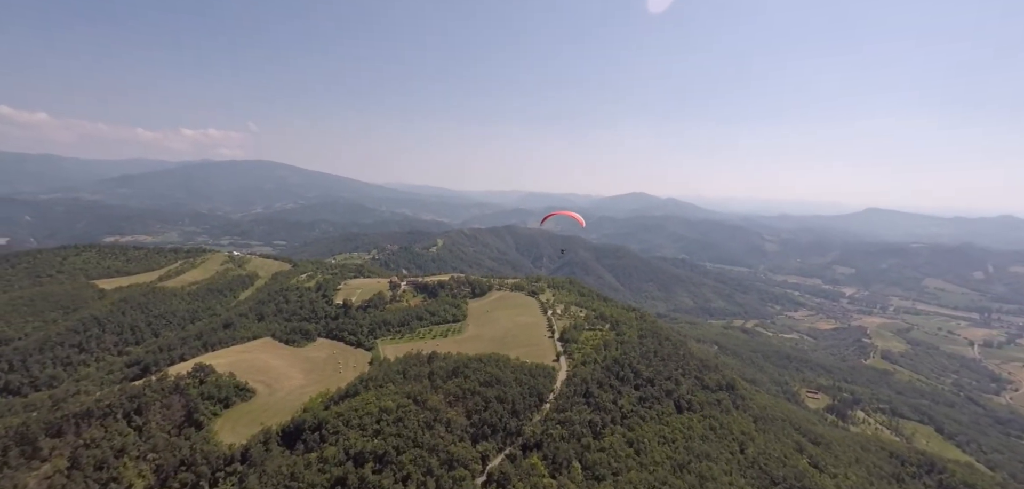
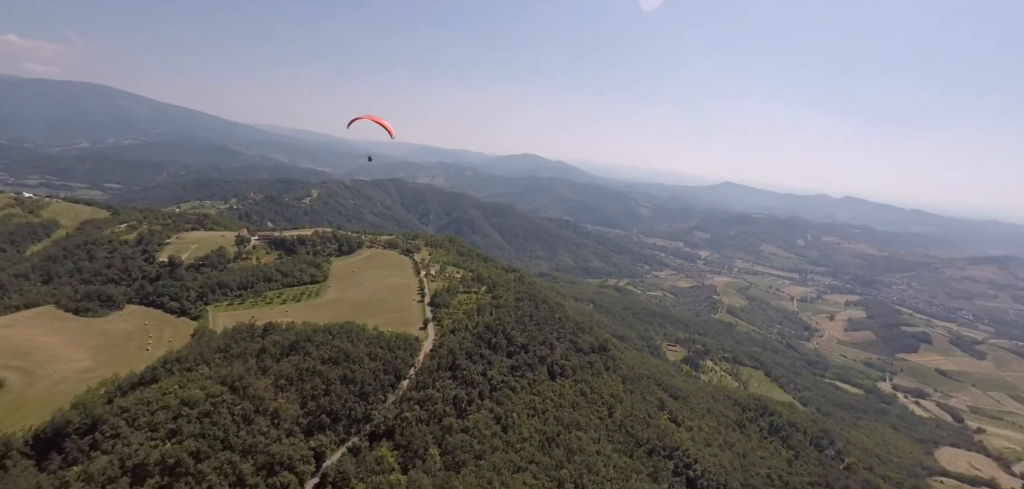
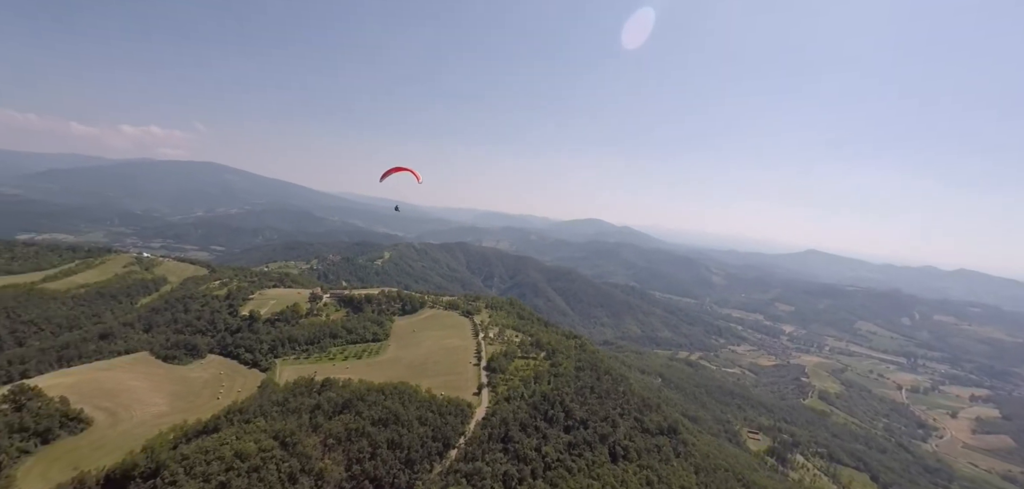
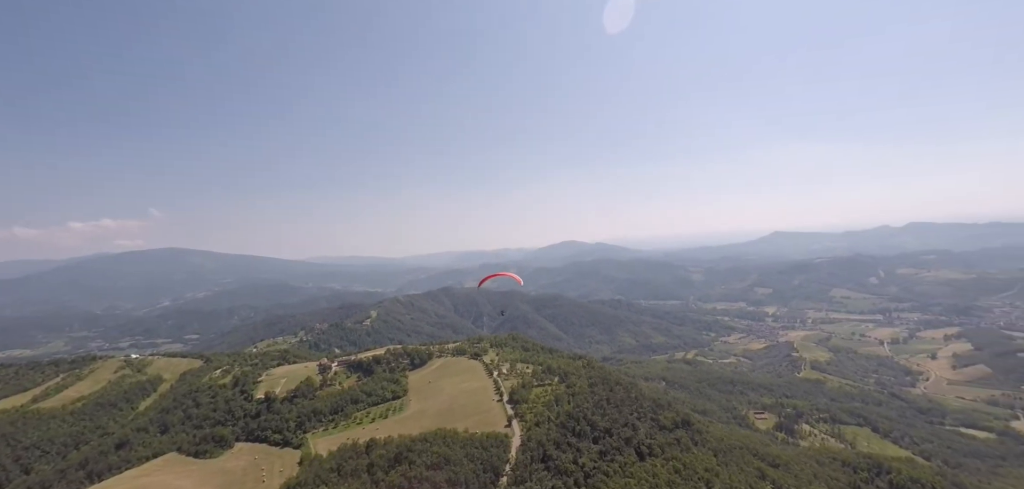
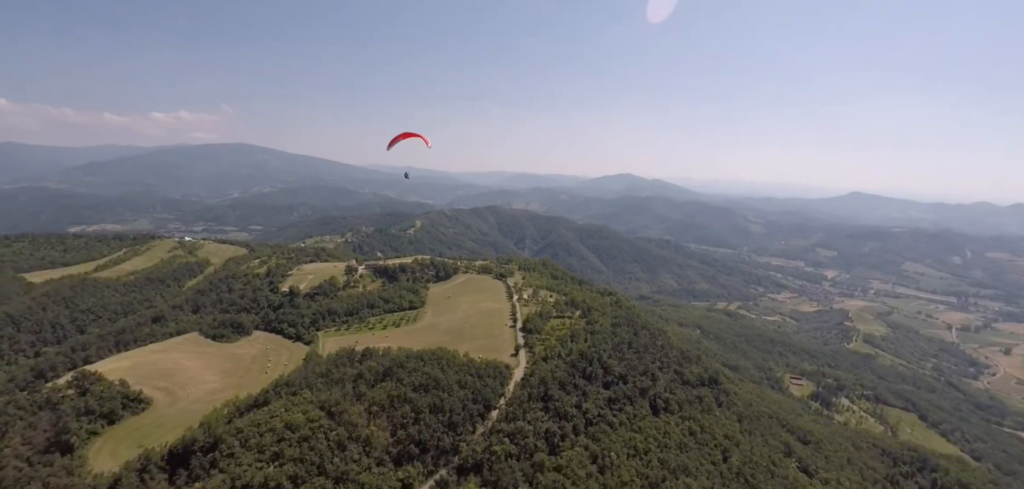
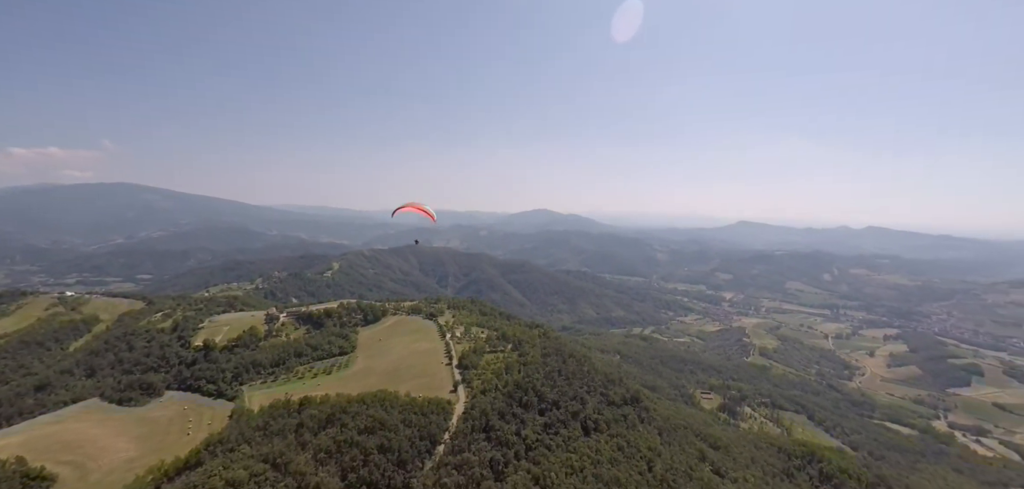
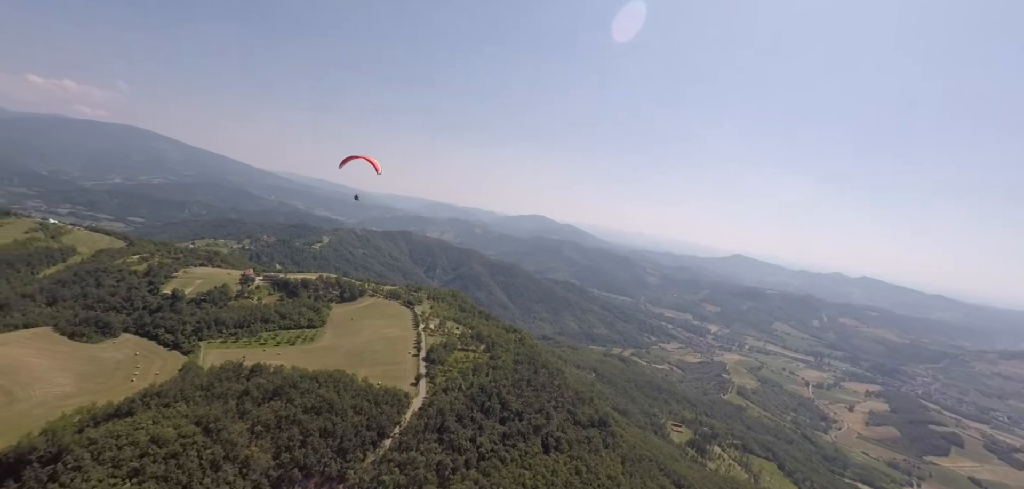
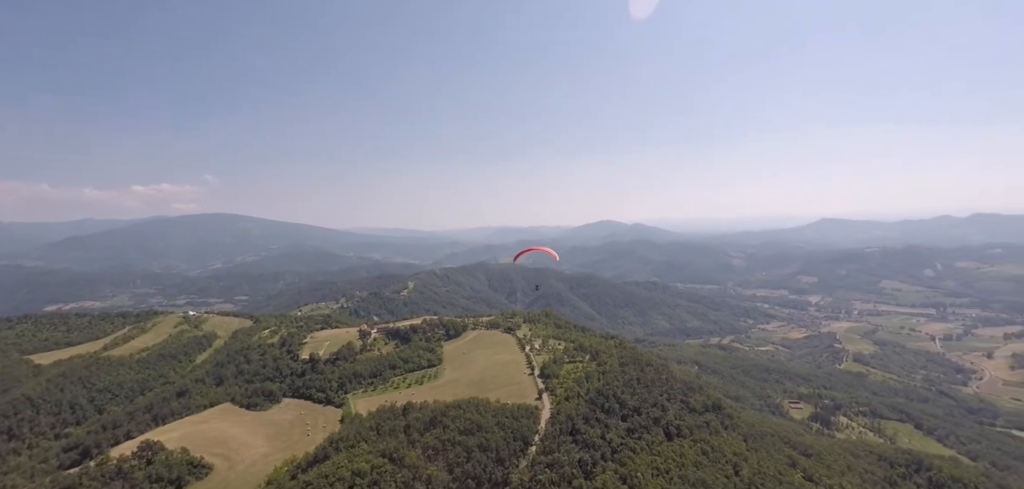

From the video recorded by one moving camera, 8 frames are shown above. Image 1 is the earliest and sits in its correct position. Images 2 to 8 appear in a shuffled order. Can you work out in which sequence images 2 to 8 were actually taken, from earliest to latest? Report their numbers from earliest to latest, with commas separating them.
8, 4, 6, 2, 7, 3, 5
